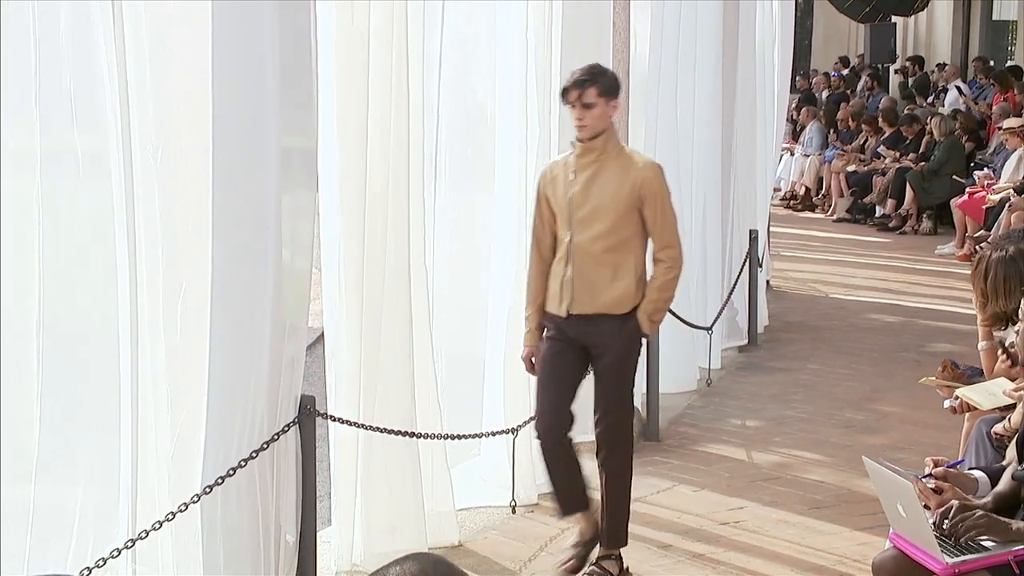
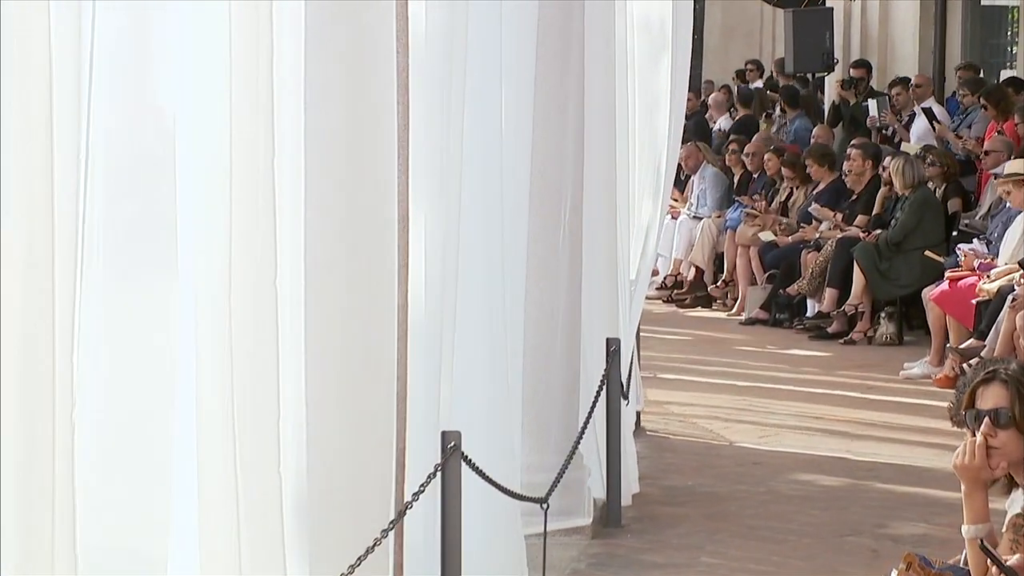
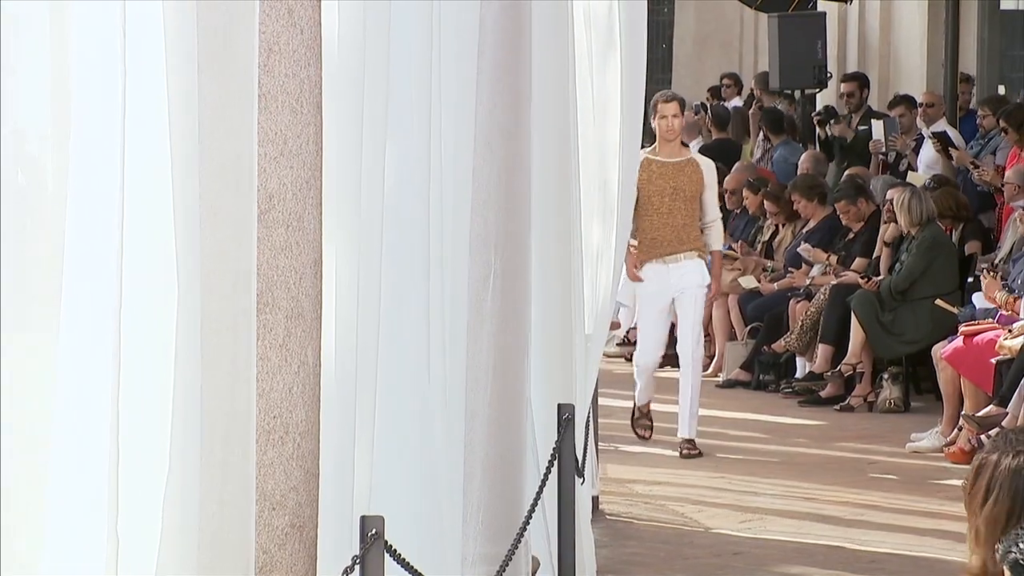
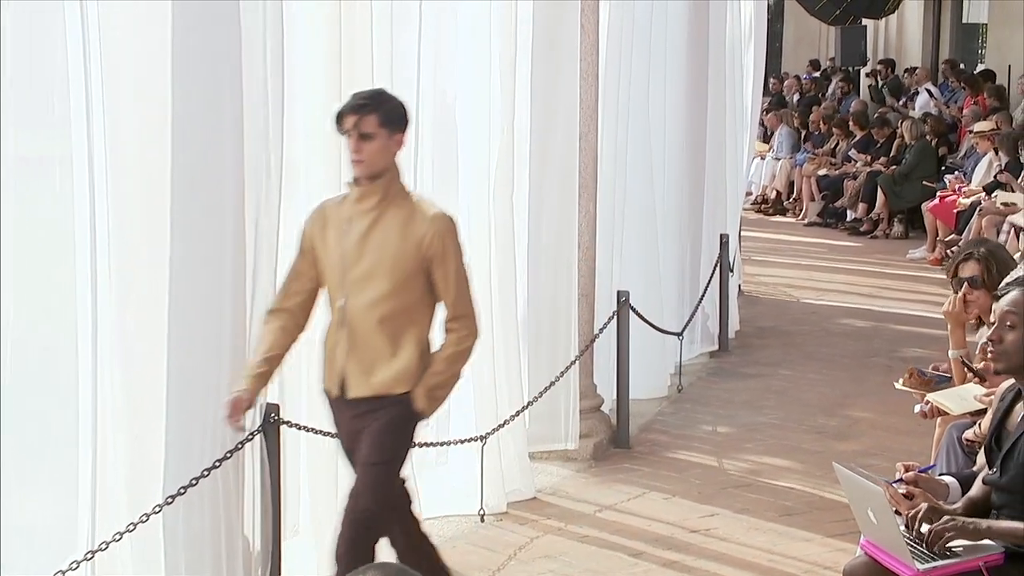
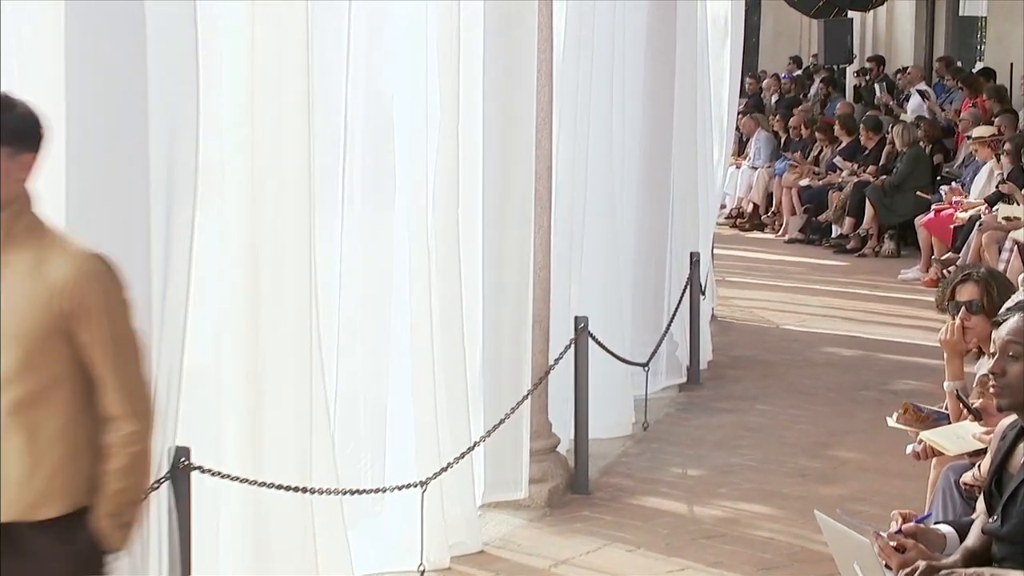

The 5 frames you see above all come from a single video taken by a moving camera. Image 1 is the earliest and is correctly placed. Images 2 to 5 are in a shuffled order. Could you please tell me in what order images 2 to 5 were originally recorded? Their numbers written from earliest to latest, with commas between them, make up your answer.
4, 5, 2, 3
